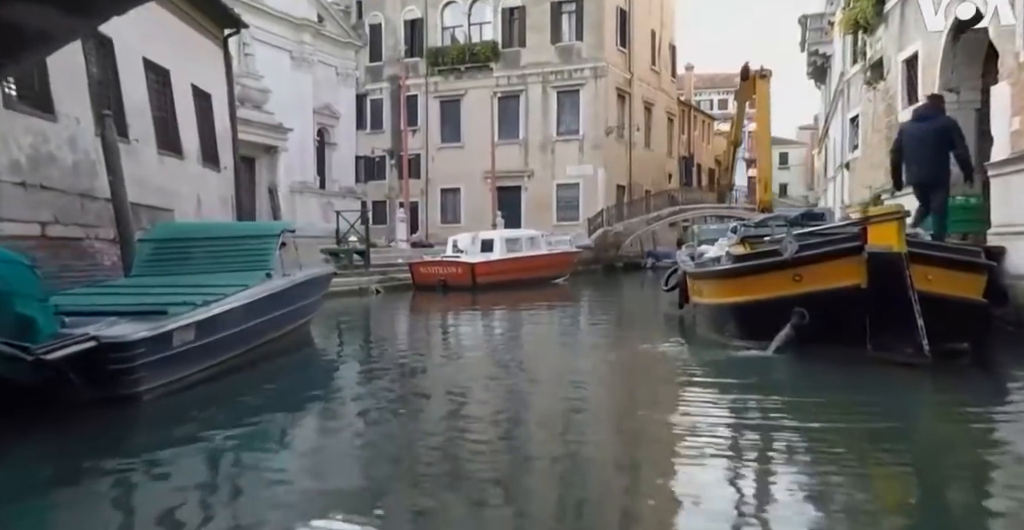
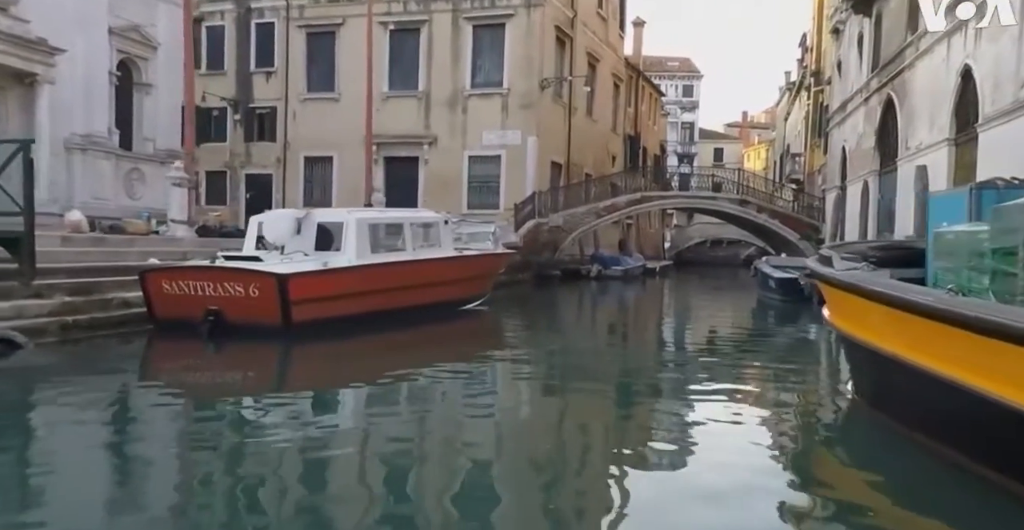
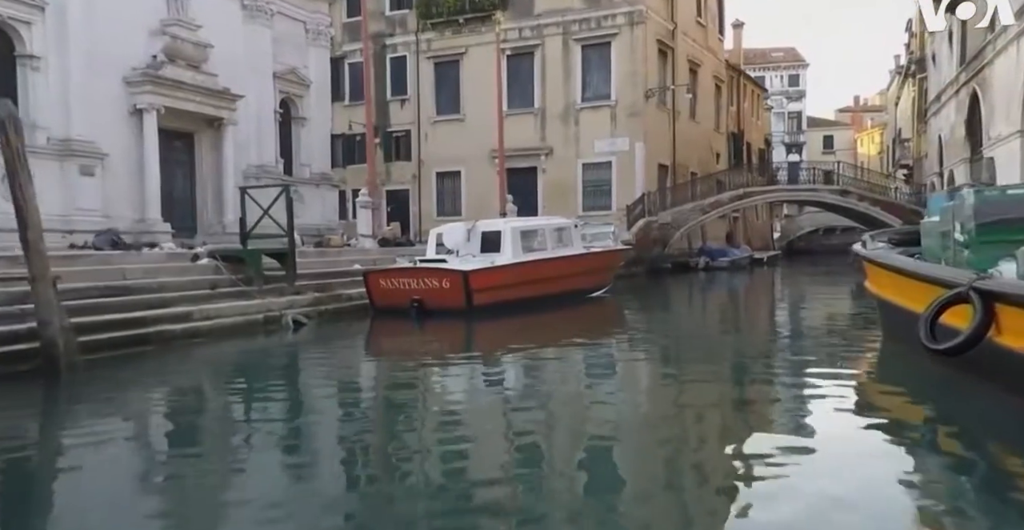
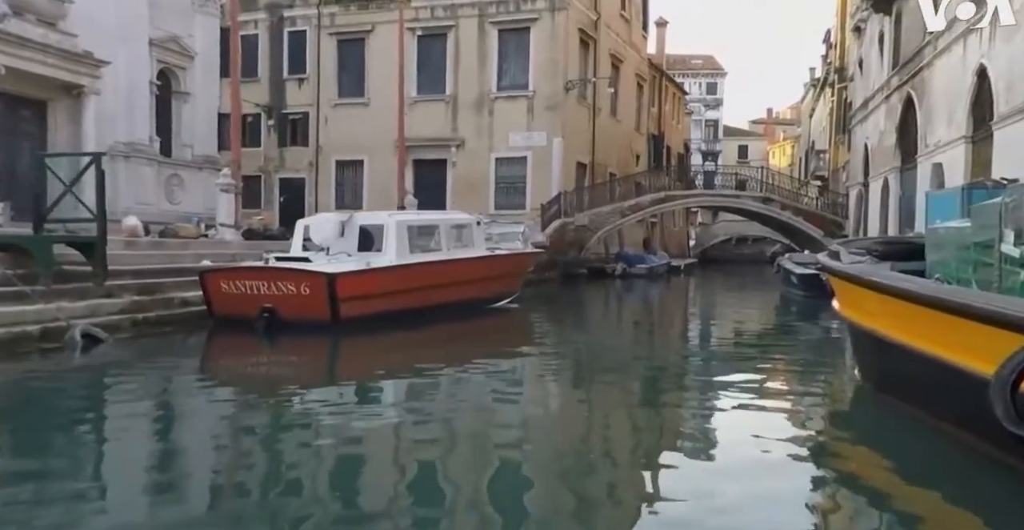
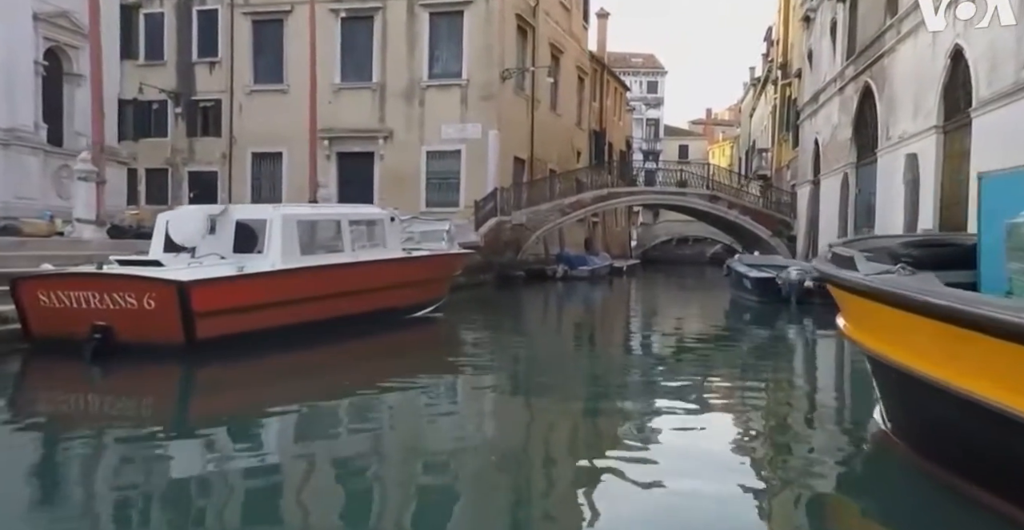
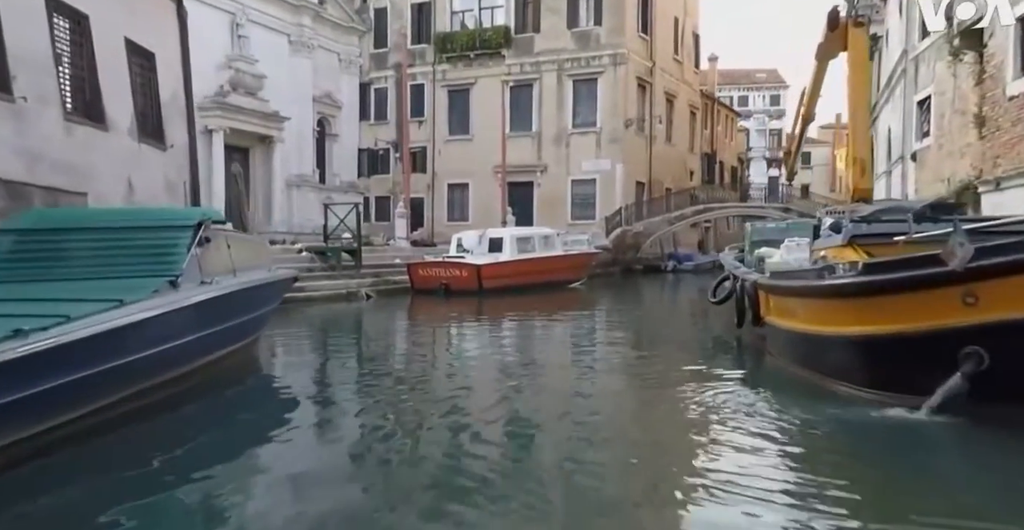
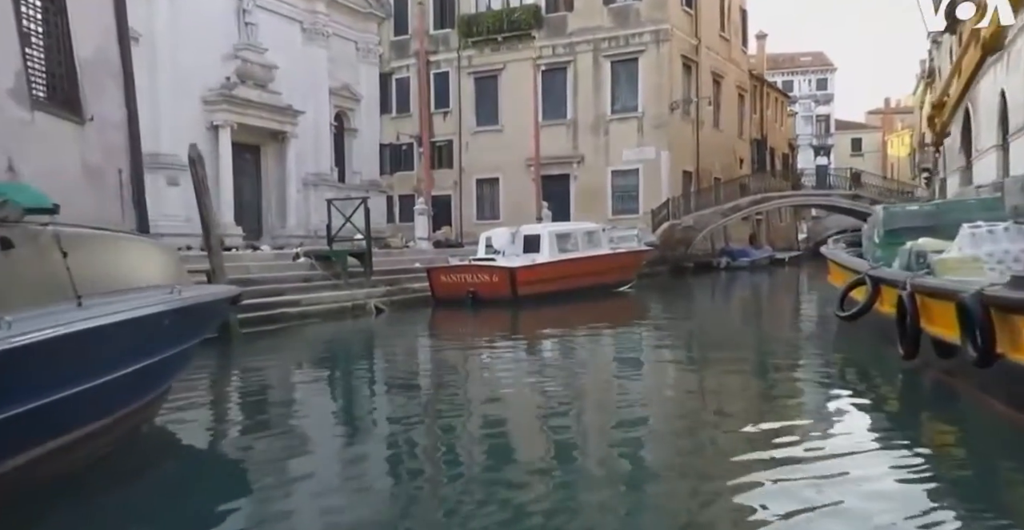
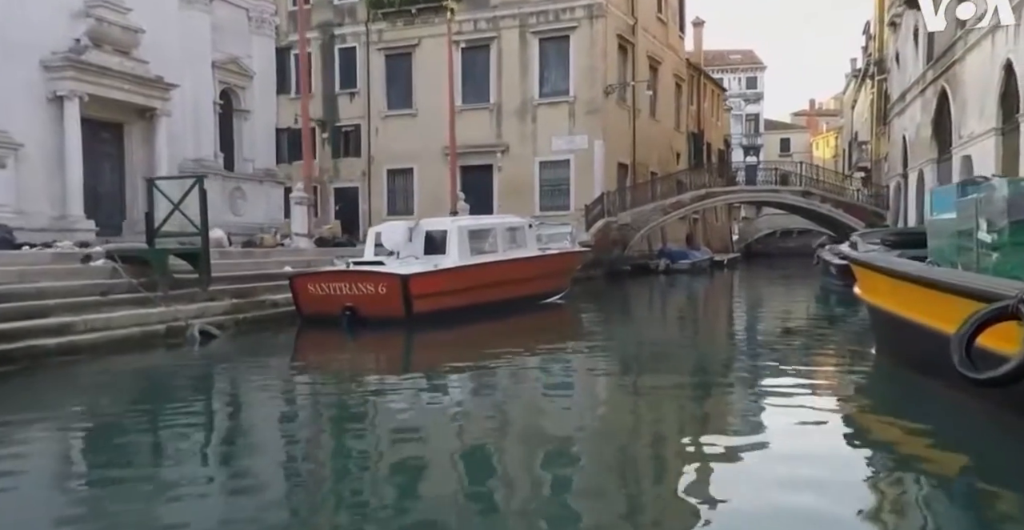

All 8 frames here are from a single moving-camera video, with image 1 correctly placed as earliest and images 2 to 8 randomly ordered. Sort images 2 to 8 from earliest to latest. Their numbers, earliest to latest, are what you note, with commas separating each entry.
6, 7, 3, 8, 4, 2, 5
